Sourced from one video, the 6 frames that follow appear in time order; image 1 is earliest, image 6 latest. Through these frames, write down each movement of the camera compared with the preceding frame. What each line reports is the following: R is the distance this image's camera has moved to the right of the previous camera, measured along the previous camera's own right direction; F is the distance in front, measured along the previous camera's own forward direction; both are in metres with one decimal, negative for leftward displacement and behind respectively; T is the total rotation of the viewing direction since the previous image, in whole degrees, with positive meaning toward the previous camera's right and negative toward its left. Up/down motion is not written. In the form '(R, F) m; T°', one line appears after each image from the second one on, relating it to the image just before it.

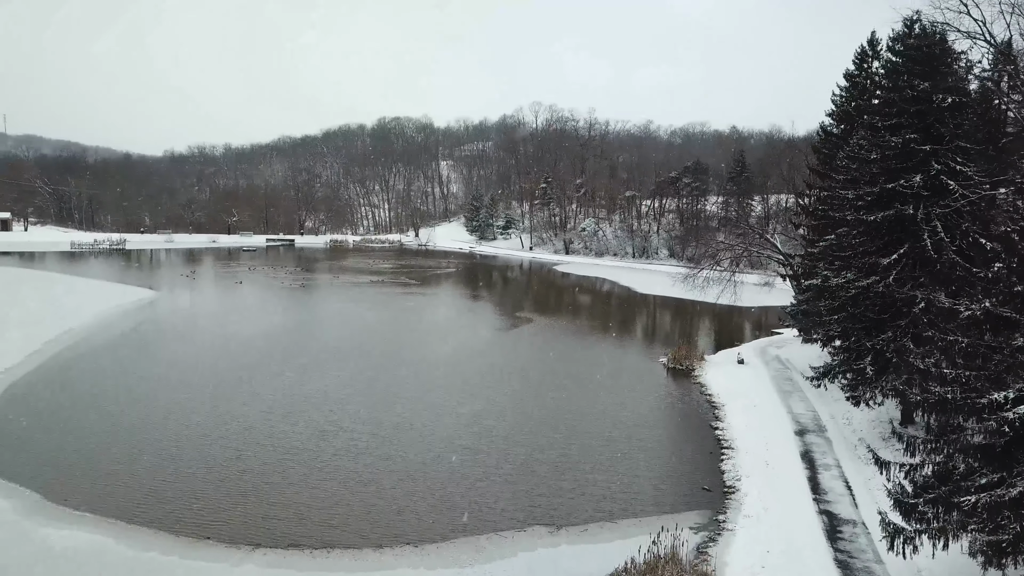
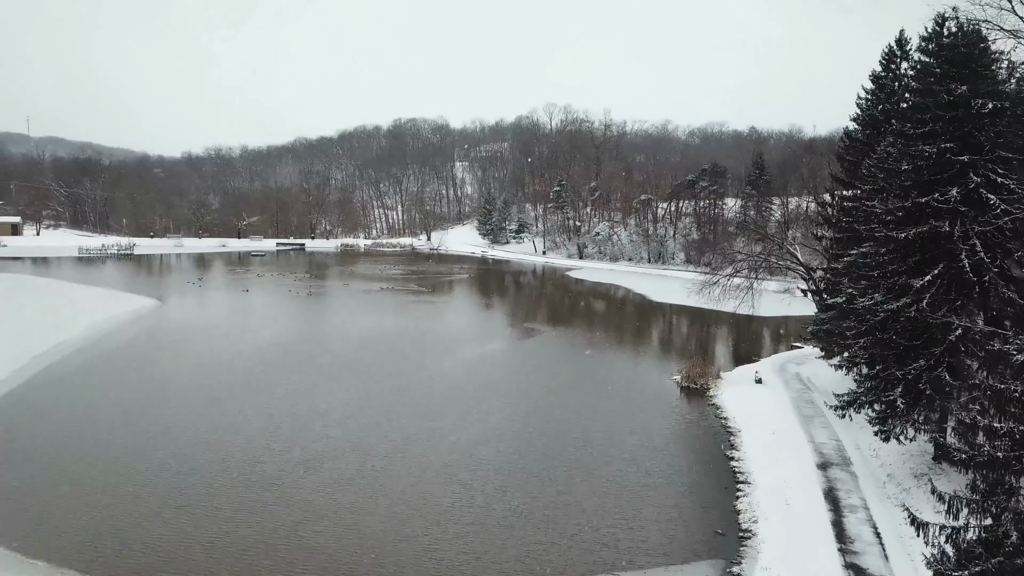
(+0.2, +0.7) m; -1°
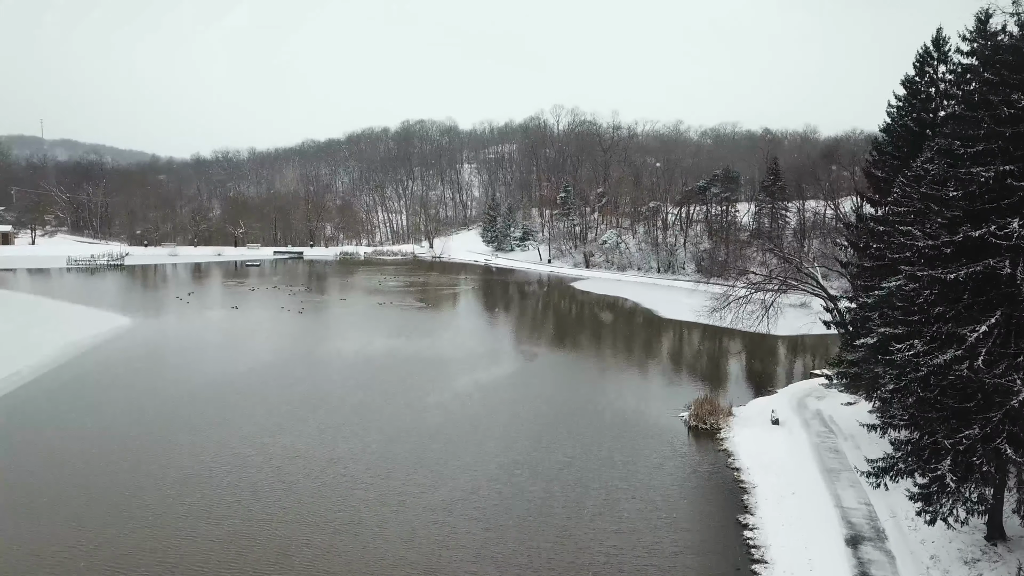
(+0.4, +1.3) m; -1°
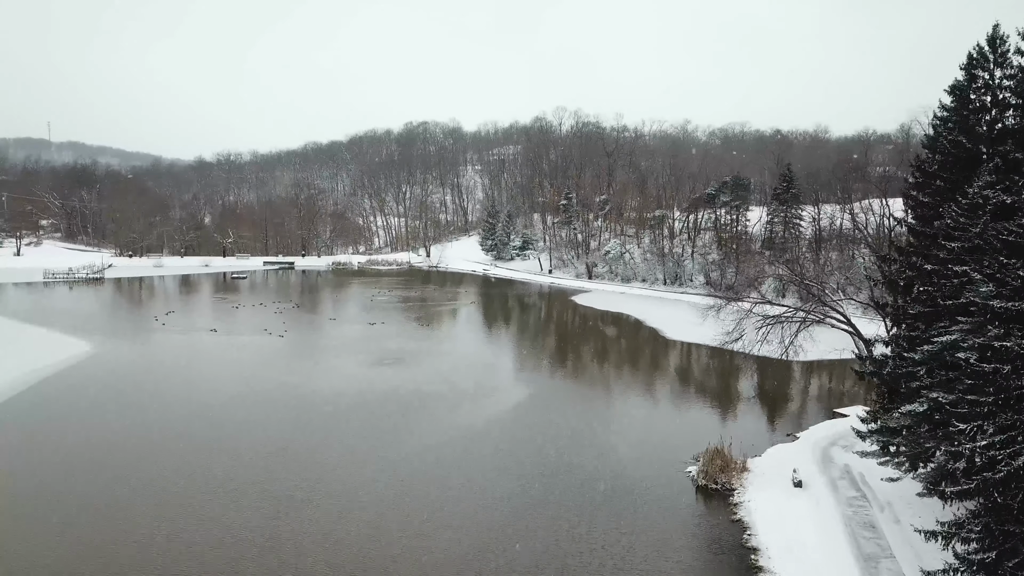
(+0.3, +1.5) m; -1°
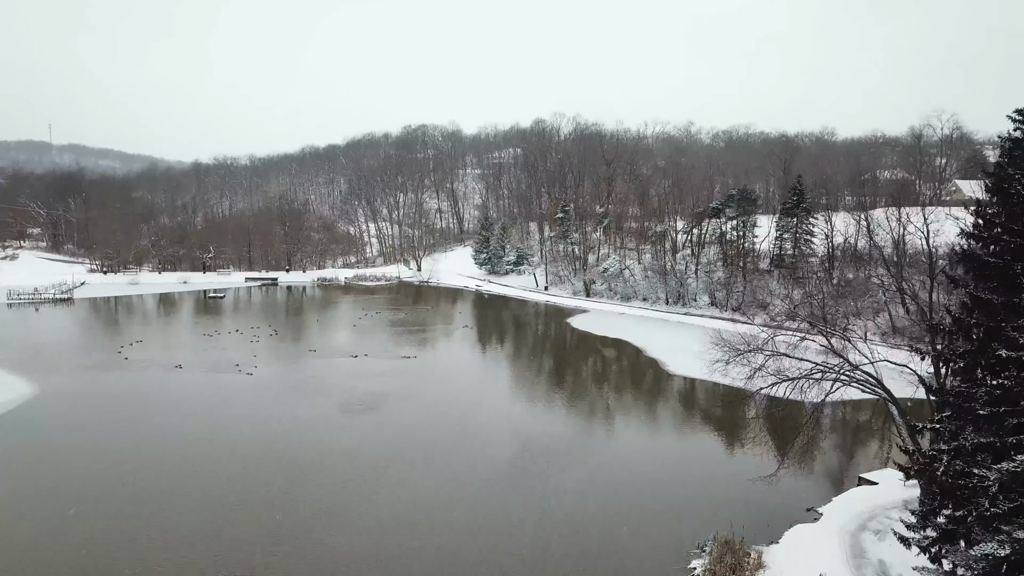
(+0.4, +1.7) m; 0°
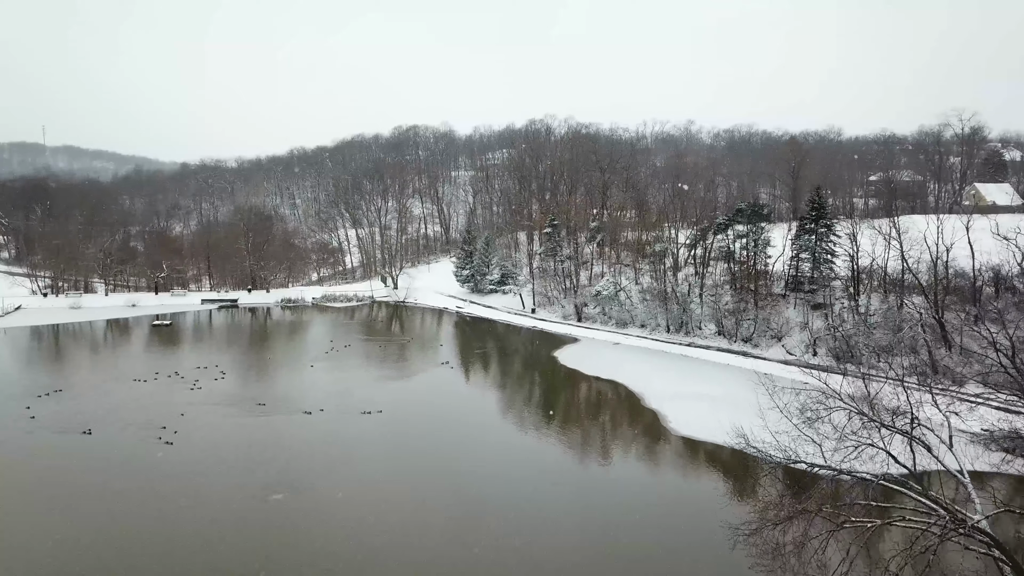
(+0.6, +3.2) m; 0°
